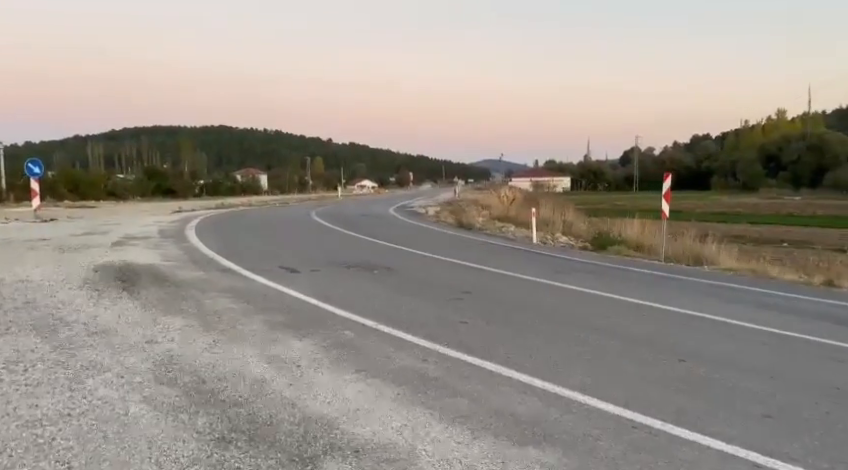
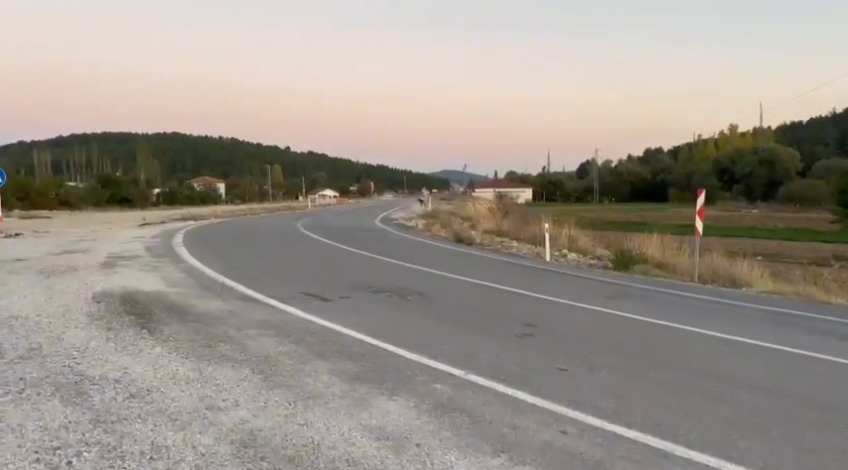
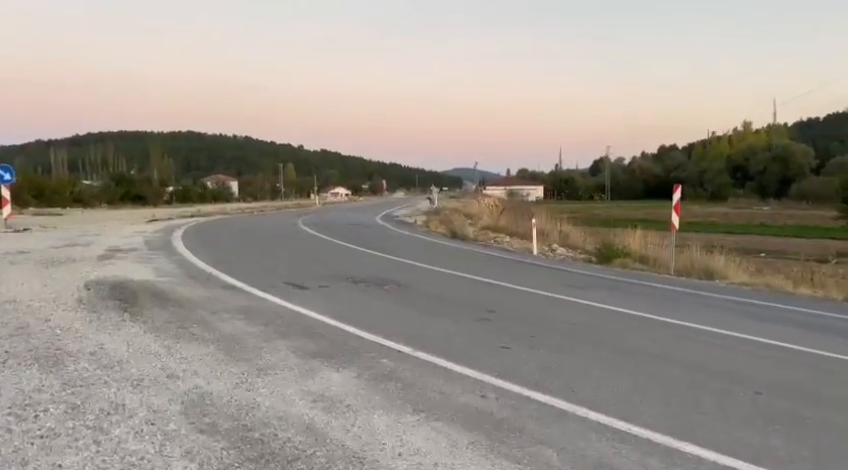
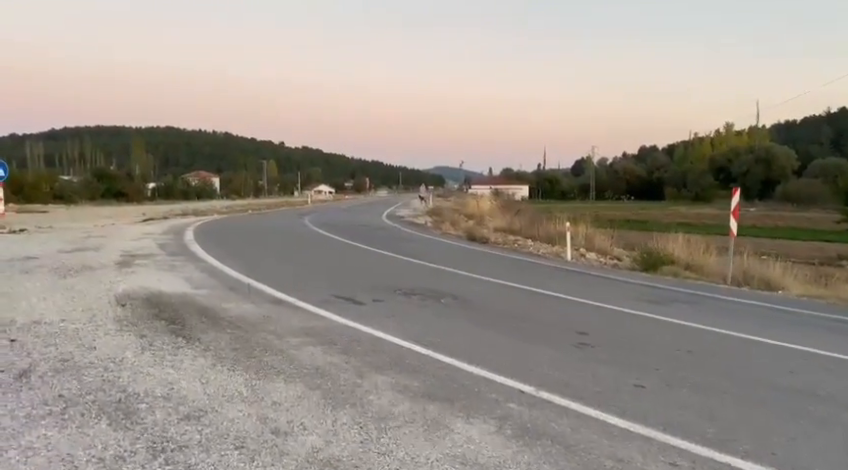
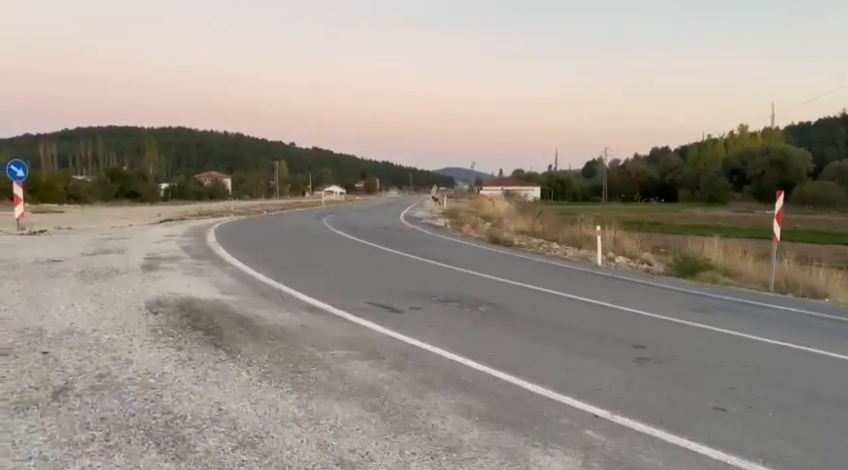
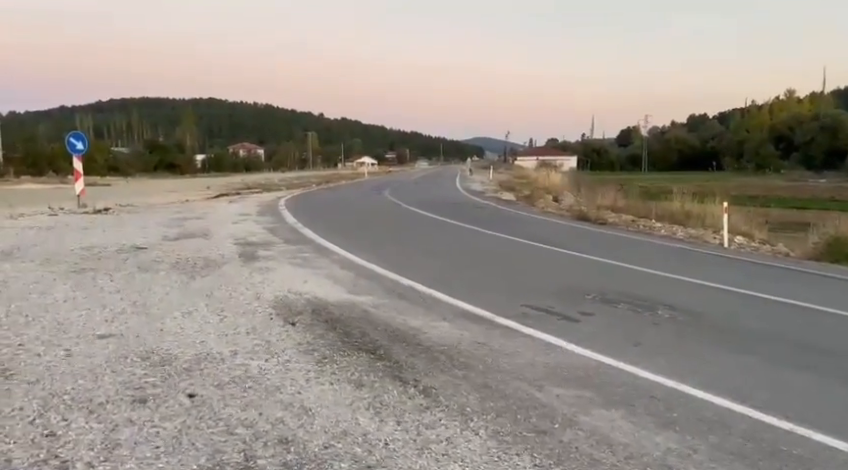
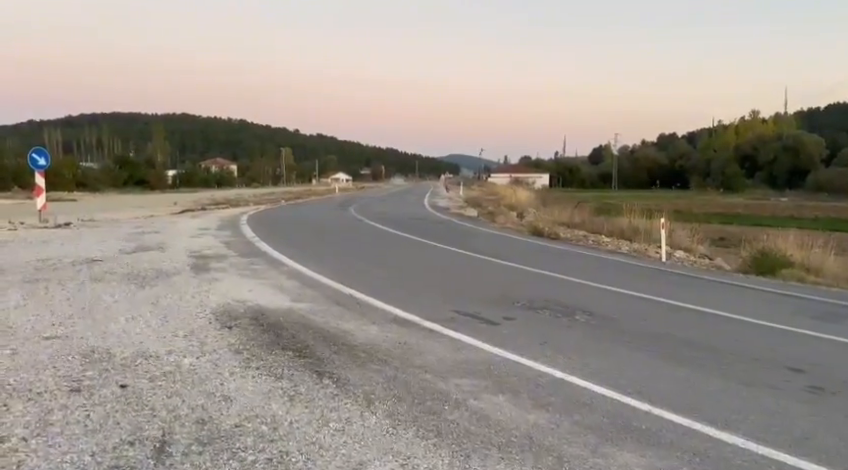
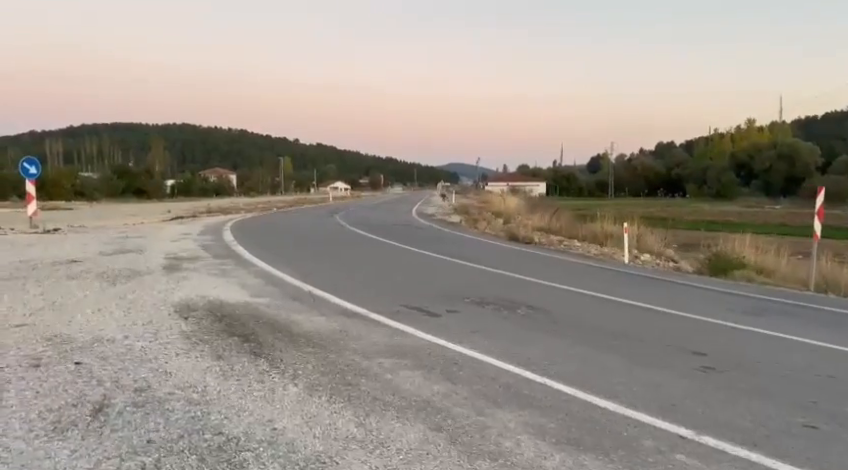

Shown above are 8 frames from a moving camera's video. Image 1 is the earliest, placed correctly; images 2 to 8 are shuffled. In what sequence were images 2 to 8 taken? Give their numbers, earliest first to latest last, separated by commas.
3, 2, 4, 5, 8, 7, 6
